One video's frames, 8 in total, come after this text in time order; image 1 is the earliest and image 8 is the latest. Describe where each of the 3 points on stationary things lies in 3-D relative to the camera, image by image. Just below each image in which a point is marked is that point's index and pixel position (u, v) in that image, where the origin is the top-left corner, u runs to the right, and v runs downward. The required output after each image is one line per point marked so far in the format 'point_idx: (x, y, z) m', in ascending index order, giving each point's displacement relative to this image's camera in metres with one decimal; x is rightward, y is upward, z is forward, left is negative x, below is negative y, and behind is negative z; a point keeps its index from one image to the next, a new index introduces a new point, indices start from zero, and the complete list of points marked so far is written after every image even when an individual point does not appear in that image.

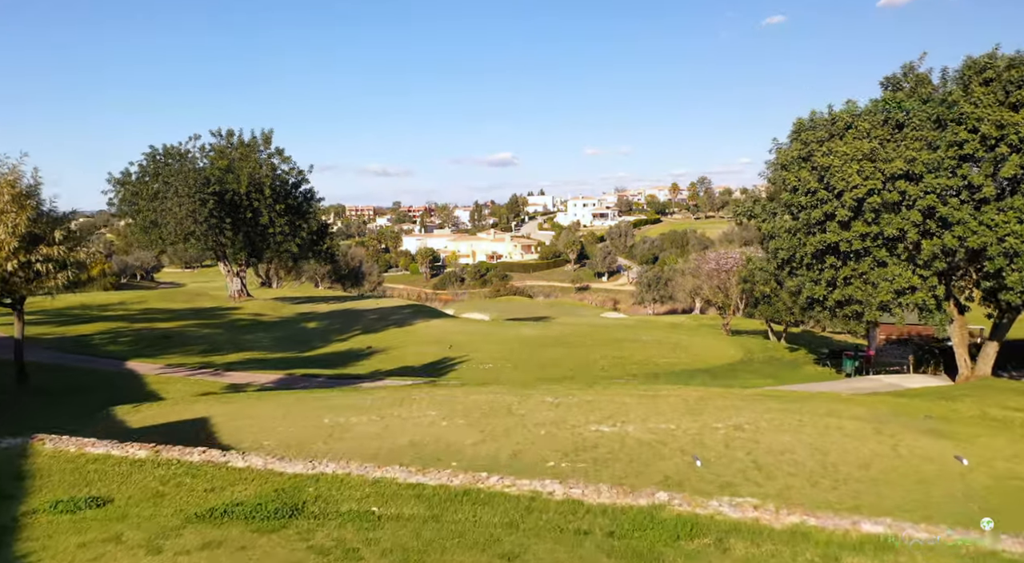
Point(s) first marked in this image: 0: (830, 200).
0: (+8.5, +2.1, +20.0) m
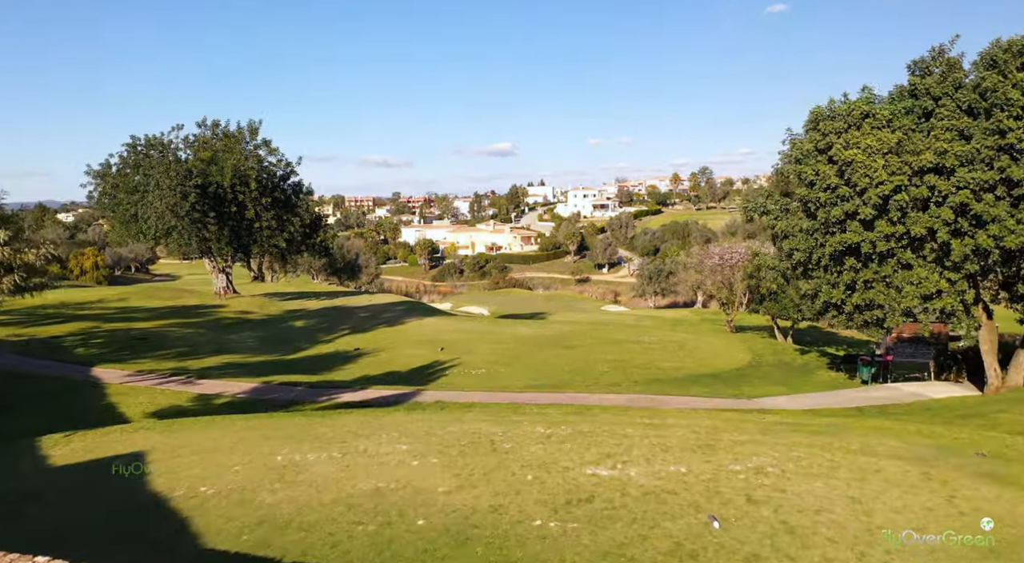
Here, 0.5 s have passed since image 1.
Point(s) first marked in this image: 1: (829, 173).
0: (+8.3, +2.1, +18.3) m
1: (+7.9, +2.7, +18.8) m
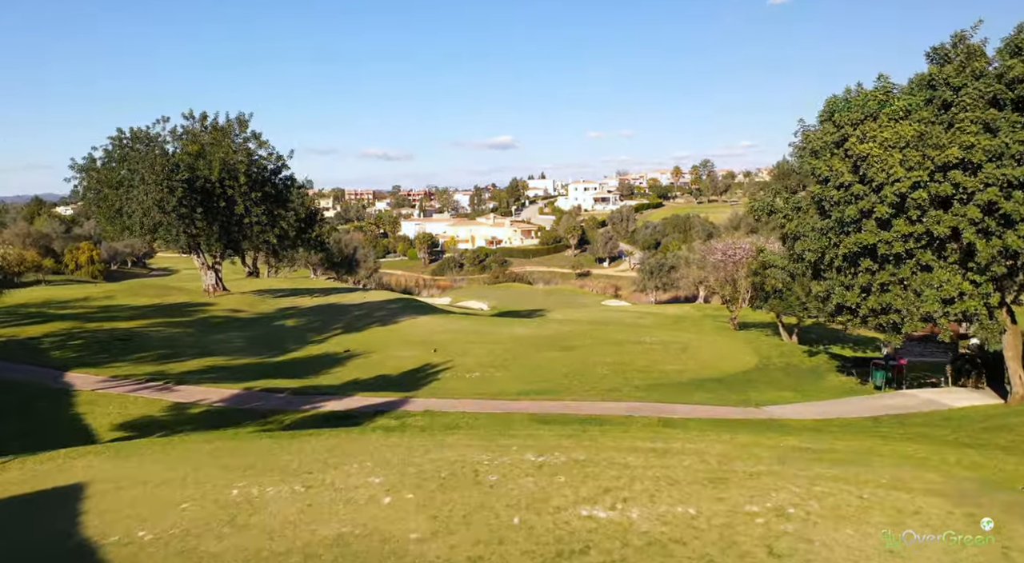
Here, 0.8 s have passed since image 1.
0: (+8.1, +2.0, +17.1) m
1: (+7.8, +2.7, +17.6) m
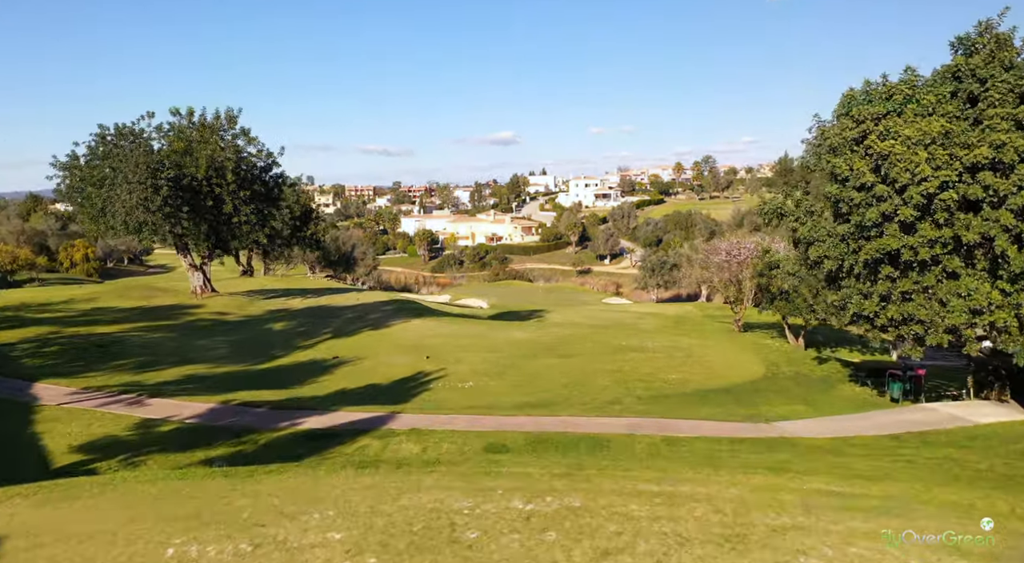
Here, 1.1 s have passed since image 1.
0: (+8.0, +1.8, +15.8) m
1: (+7.6, +2.5, +16.3) m
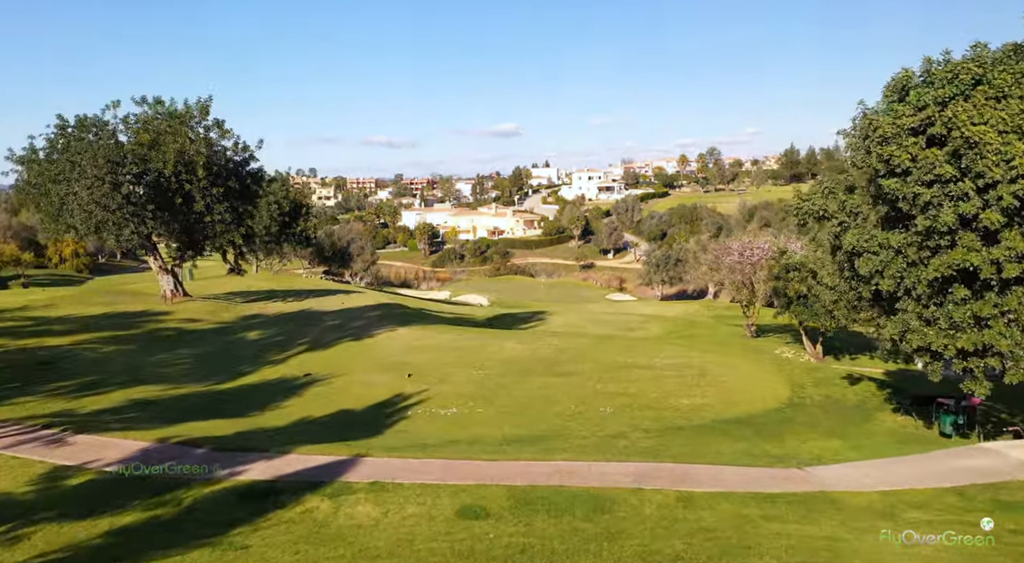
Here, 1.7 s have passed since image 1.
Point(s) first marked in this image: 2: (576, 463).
0: (+7.6, +1.4, +12.9) m
1: (+7.3, +2.1, +13.3) m
2: (+1.3, -3.7, +15.2) m
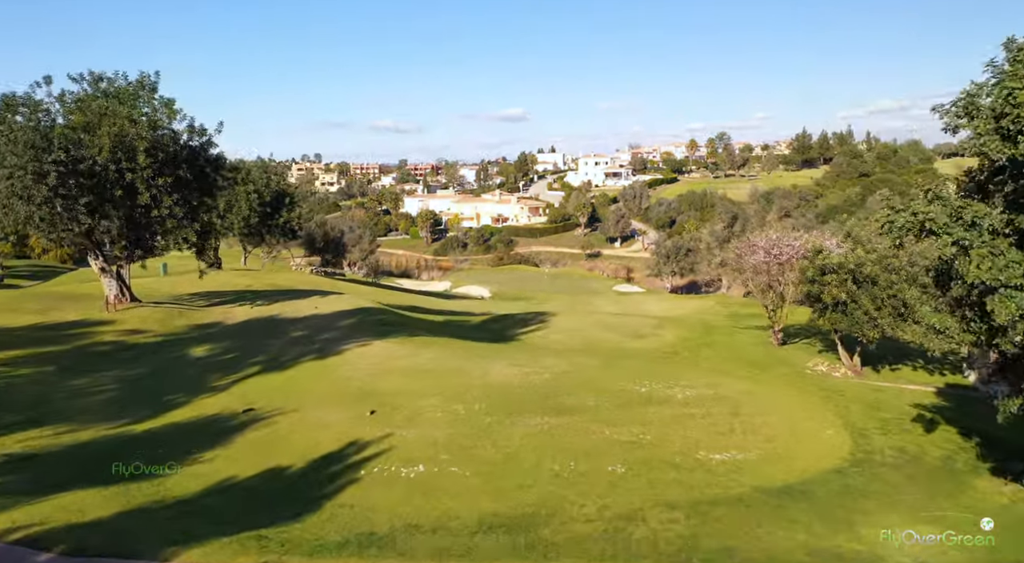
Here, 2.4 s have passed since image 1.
0: (+7.2, +0.8, +8.1) m
1: (+6.9, +1.5, +8.6) m
2: (+0.9, -4.2, +10.6) m
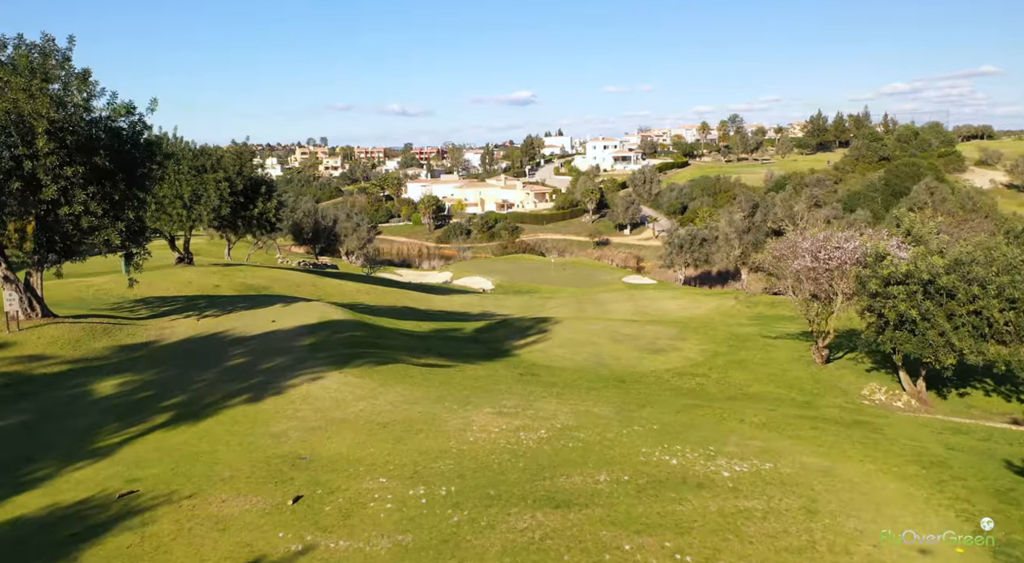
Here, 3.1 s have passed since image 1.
0: (+6.7, -0.1, +2.3) m
1: (+6.4, +0.6, +2.8) m
2: (+0.4, -5.1, +5.0) m
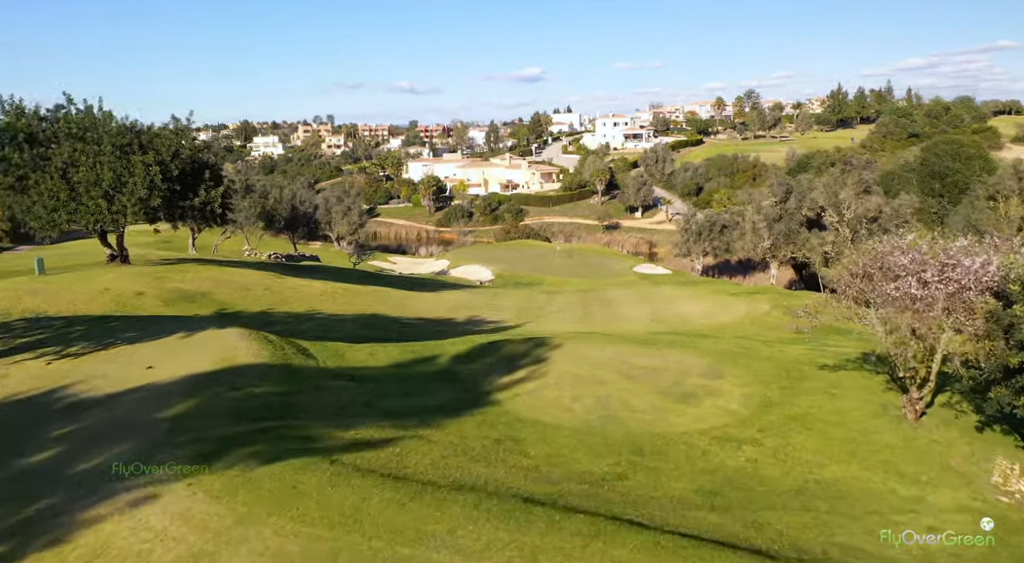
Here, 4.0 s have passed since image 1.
0: (+5.6, -1.7, -6.4) m
1: (+5.3, -1.0, -6.0) m
2: (-0.6, -6.6, -3.5) m
